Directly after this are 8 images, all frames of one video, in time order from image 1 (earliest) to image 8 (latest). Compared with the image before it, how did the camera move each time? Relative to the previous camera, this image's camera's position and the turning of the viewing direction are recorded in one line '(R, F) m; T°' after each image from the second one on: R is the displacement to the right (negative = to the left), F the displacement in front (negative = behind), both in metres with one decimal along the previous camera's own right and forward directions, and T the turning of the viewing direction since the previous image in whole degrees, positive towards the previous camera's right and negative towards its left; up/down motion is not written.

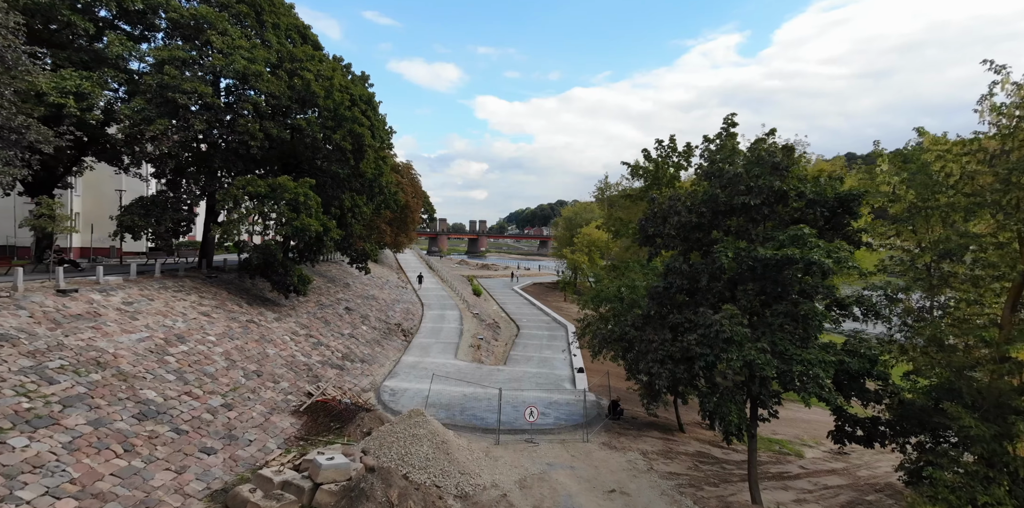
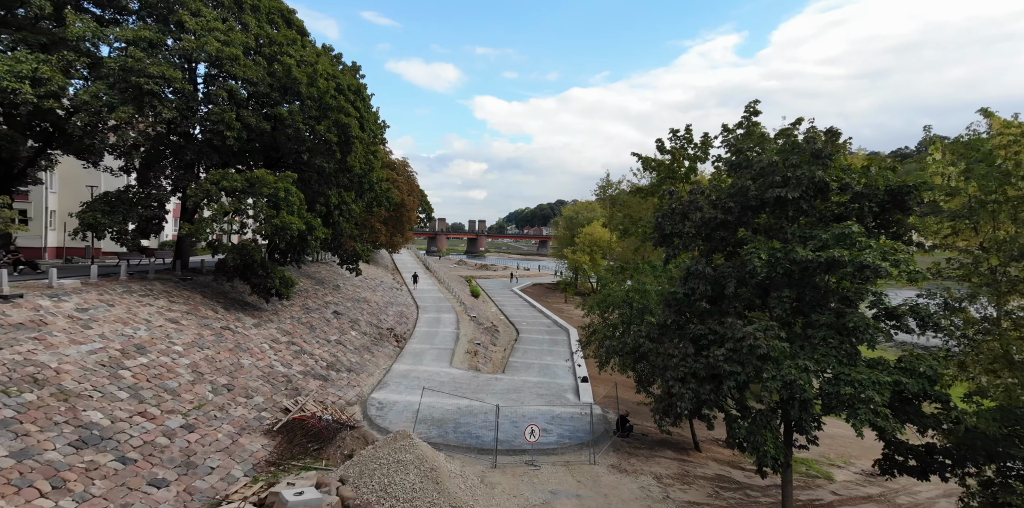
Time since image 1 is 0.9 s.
(0.0, +1.3) m; 0°
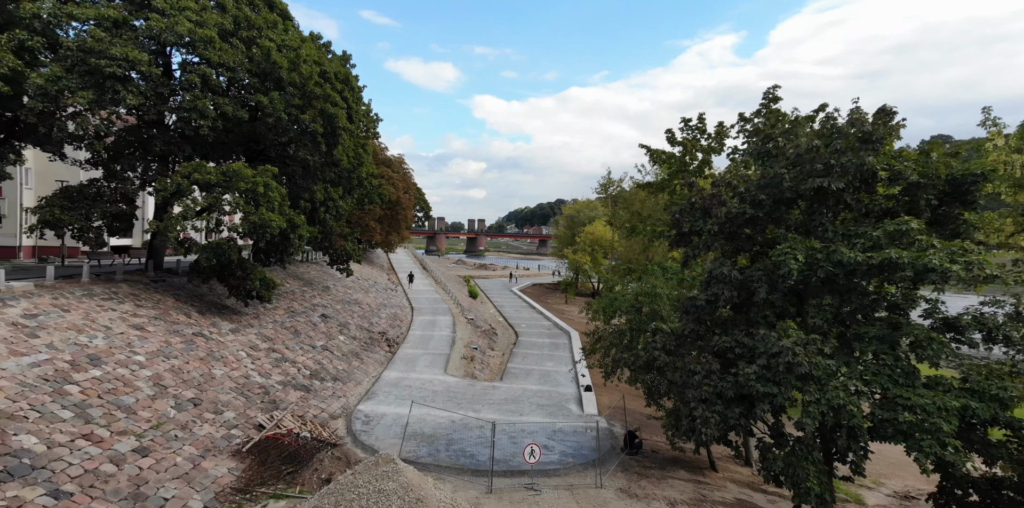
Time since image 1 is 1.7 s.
(0.0, +1.2) m; 0°
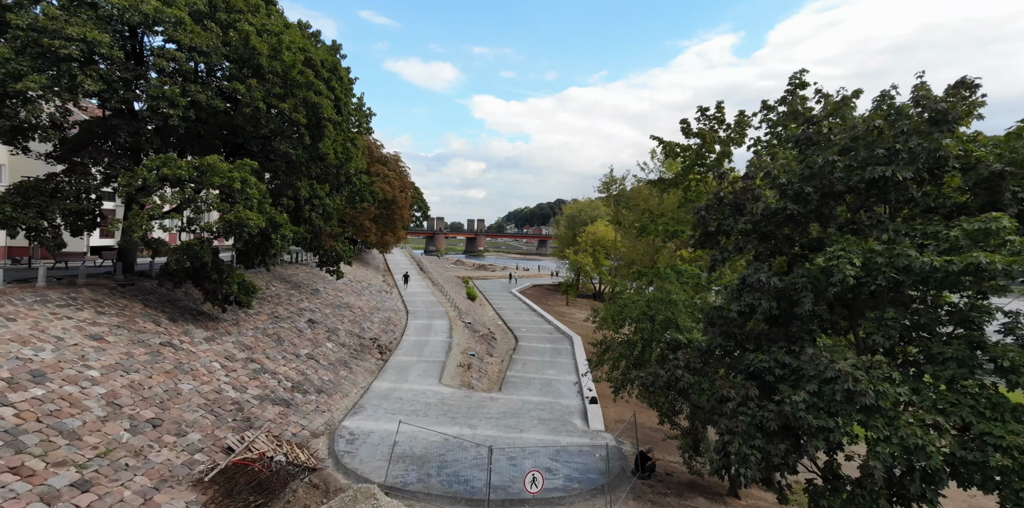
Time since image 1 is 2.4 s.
(0.0, +1.2) m; 0°
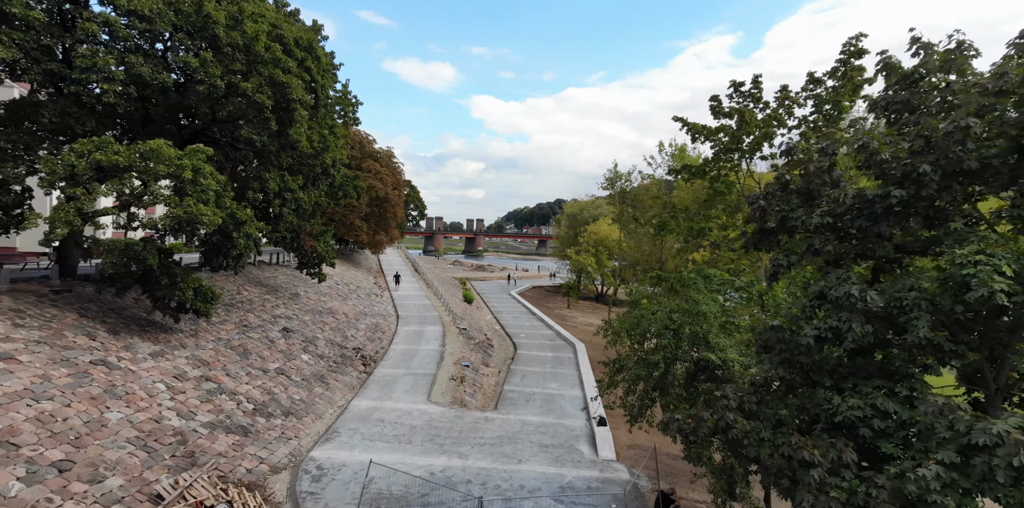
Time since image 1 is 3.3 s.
(+0.1, +1.9) m; 0°
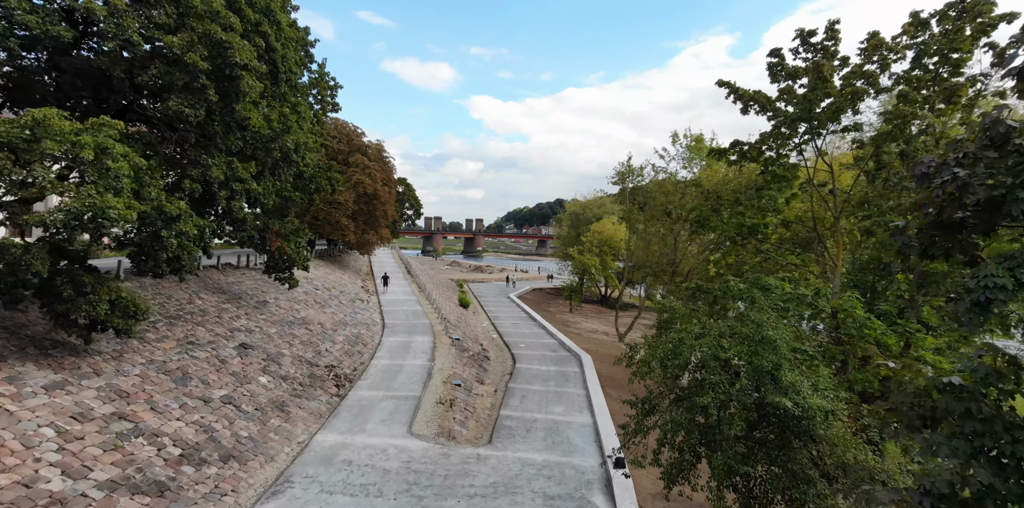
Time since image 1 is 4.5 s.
(0.0, +2.5) m; 0°
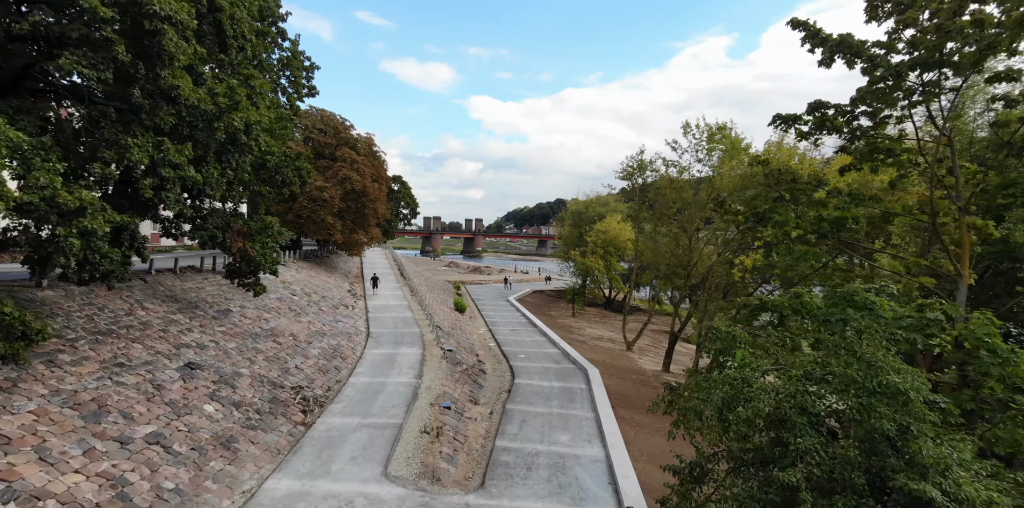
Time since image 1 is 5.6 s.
(+0.1, +2.3) m; 0°
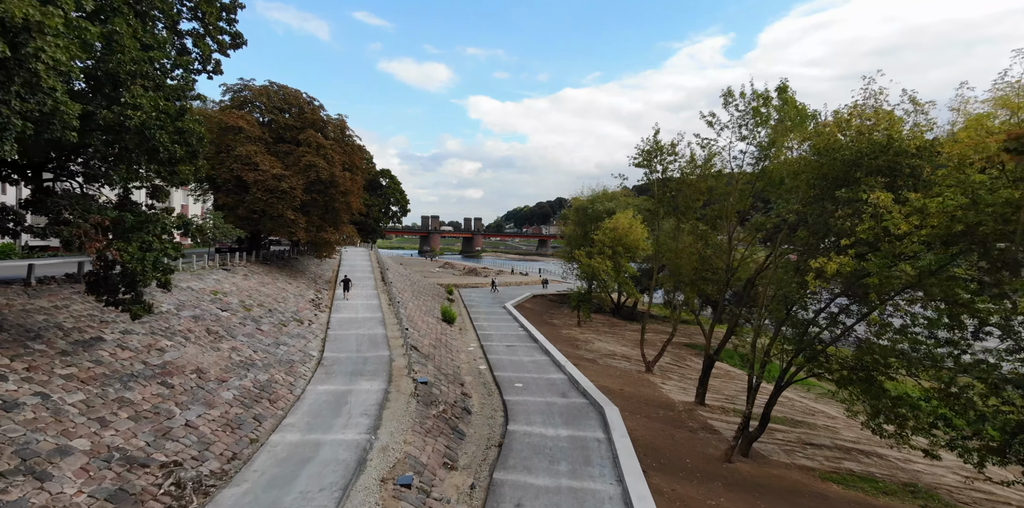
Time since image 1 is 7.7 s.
(+0.2, +4.7) m; 0°
